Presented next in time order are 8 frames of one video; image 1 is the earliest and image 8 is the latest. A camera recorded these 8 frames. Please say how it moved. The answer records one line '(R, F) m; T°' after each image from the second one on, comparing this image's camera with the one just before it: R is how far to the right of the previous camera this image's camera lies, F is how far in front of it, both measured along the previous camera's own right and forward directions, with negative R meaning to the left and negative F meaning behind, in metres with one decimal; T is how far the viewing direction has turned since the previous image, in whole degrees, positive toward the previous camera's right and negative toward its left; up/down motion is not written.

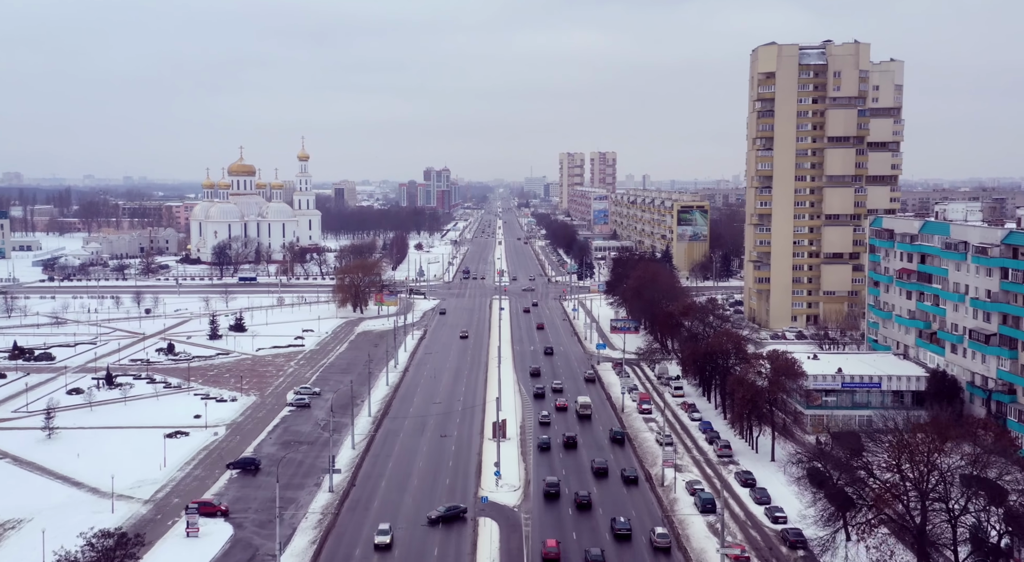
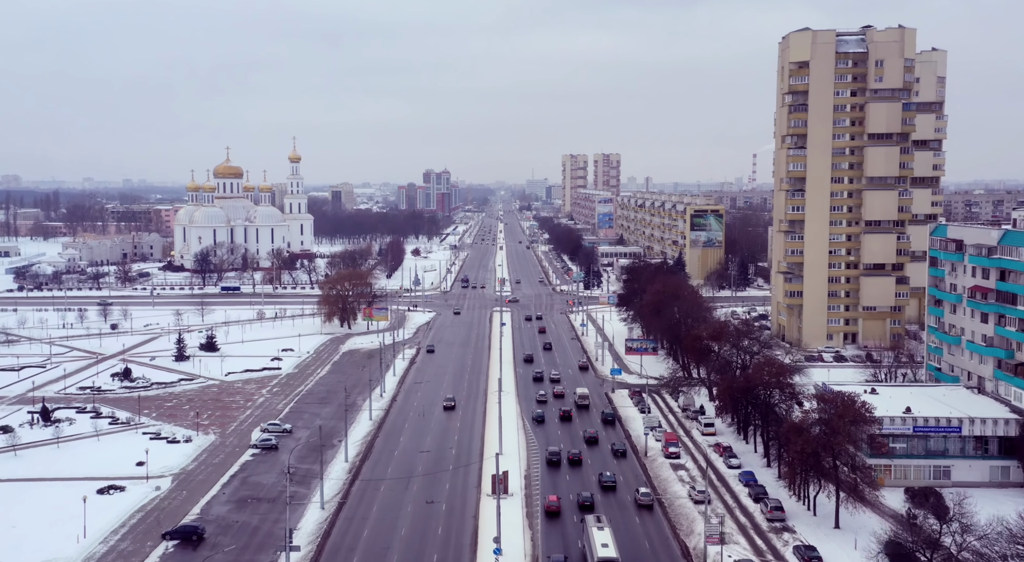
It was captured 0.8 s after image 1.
(-0.1, +6.4) m; 0°
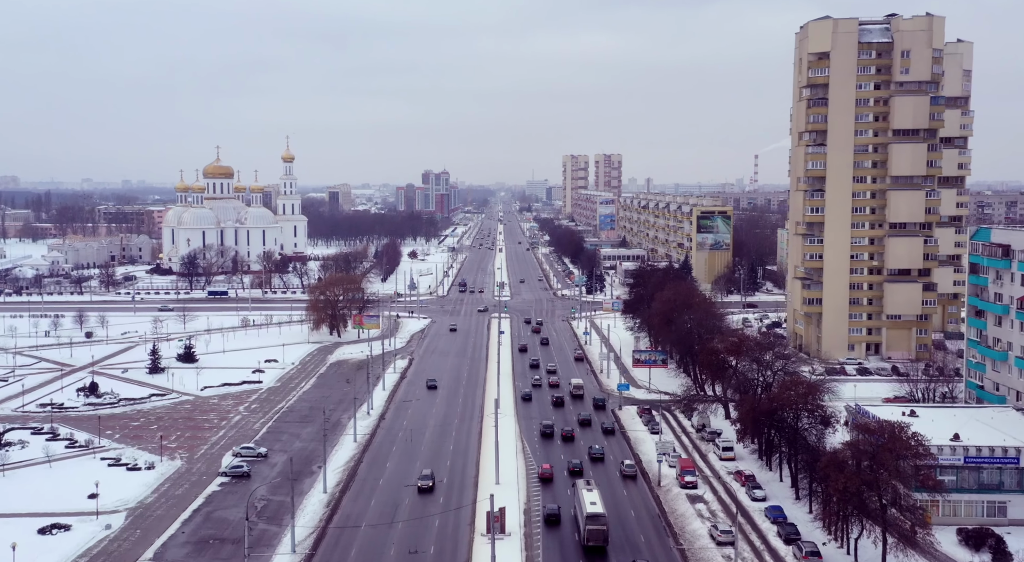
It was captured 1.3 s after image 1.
(+0.1, +3.6) m; 0°
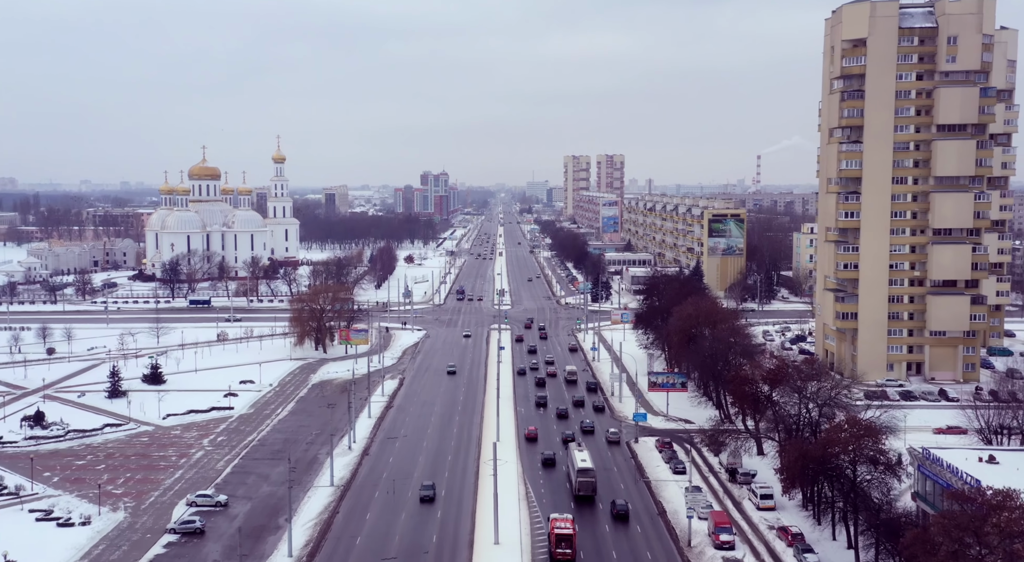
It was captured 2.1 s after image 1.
(0.0, +5.1) m; 0°
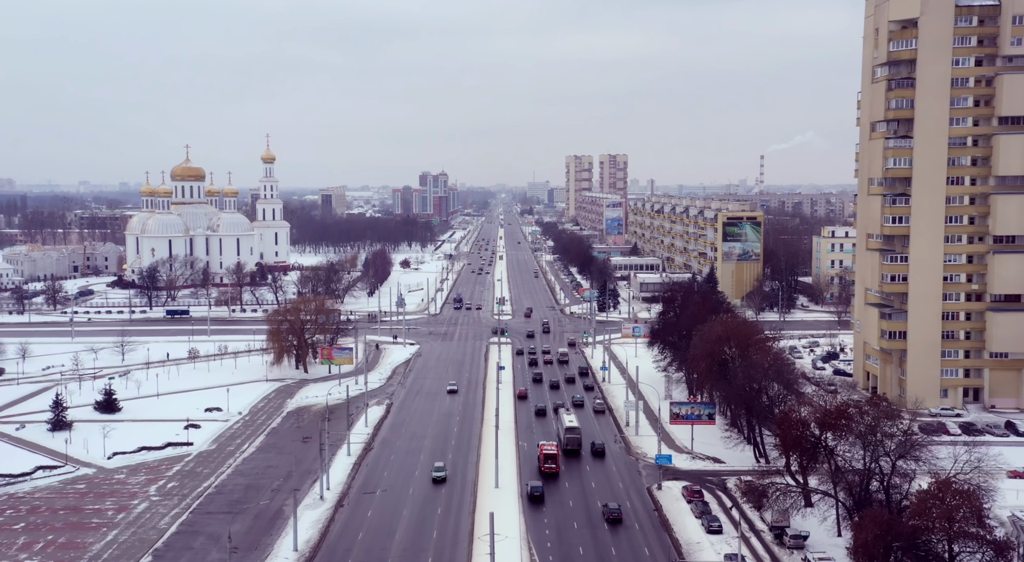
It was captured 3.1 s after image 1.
(0.0, +5.6) m; 0°
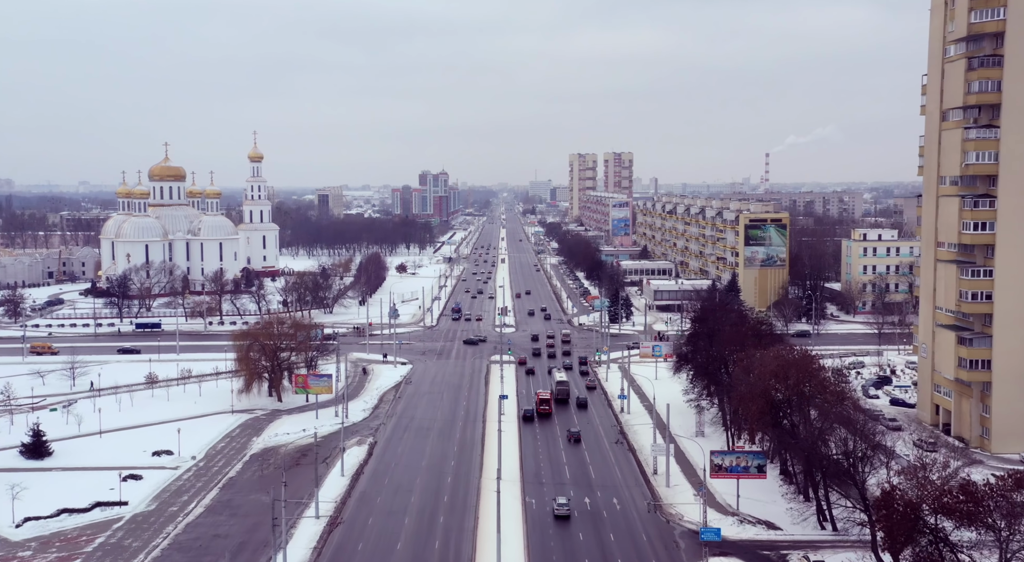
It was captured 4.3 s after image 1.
(-0.1, +6.8) m; 0°
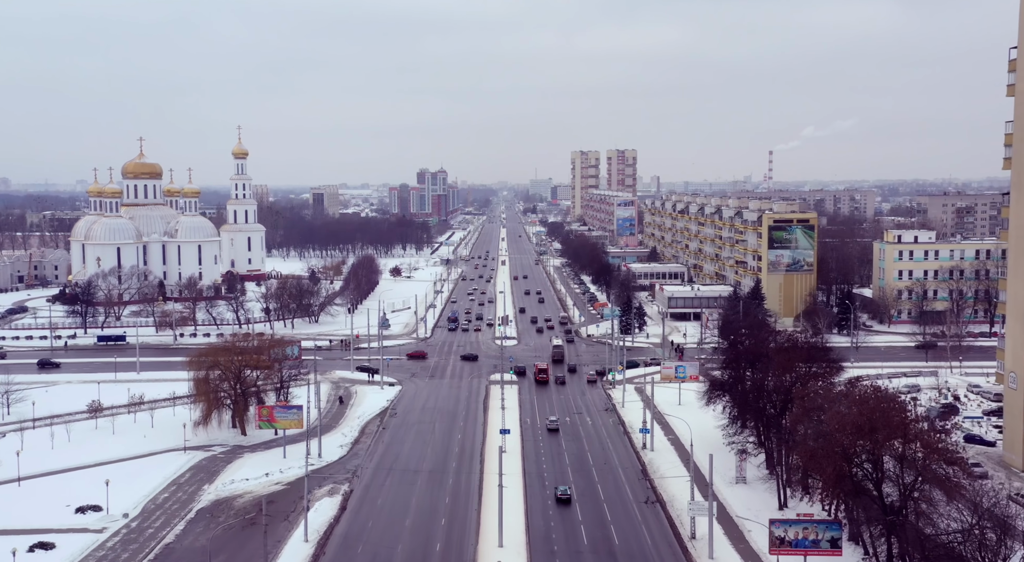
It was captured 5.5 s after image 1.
(-0.1, +6.6) m; 0°
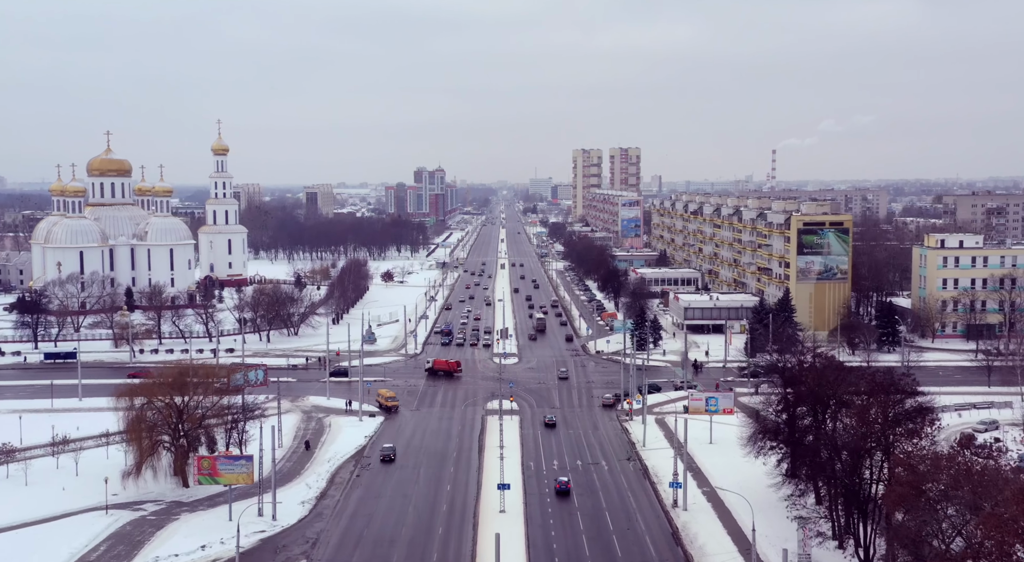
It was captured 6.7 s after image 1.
(0.0, +7.0) m; 0°
